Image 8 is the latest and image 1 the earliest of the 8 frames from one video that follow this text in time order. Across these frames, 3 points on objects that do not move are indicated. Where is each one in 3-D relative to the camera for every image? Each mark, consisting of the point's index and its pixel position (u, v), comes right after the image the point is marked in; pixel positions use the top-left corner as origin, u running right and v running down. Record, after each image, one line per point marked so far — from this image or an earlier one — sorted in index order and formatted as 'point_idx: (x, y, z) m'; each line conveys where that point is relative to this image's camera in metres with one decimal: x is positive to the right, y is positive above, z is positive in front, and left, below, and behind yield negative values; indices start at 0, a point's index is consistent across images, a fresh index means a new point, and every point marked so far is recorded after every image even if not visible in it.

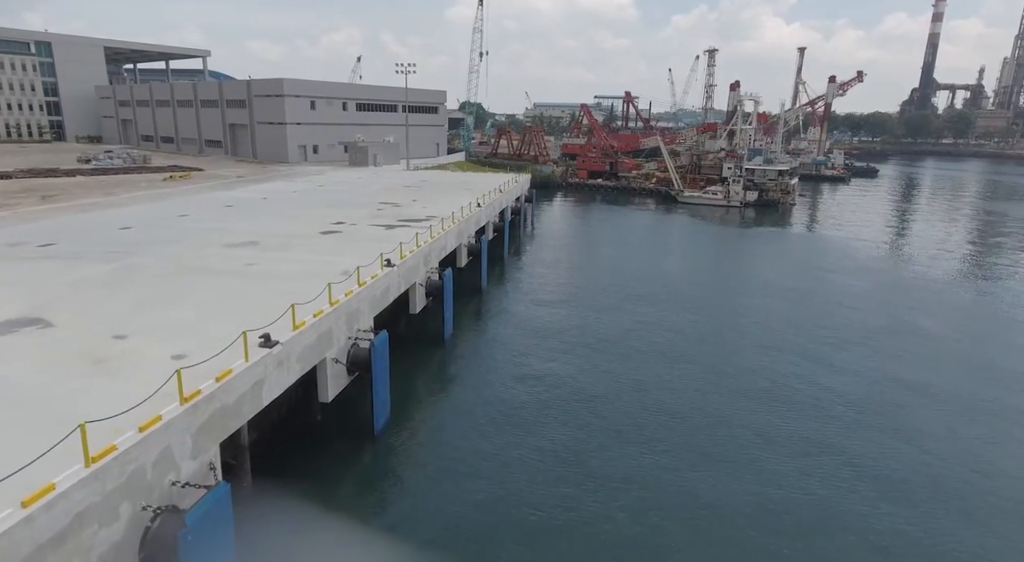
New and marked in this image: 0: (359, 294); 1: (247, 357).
0: (-2.9, -0.2, +12.2) m
1: (-3.5, -1.0, +8.6) m
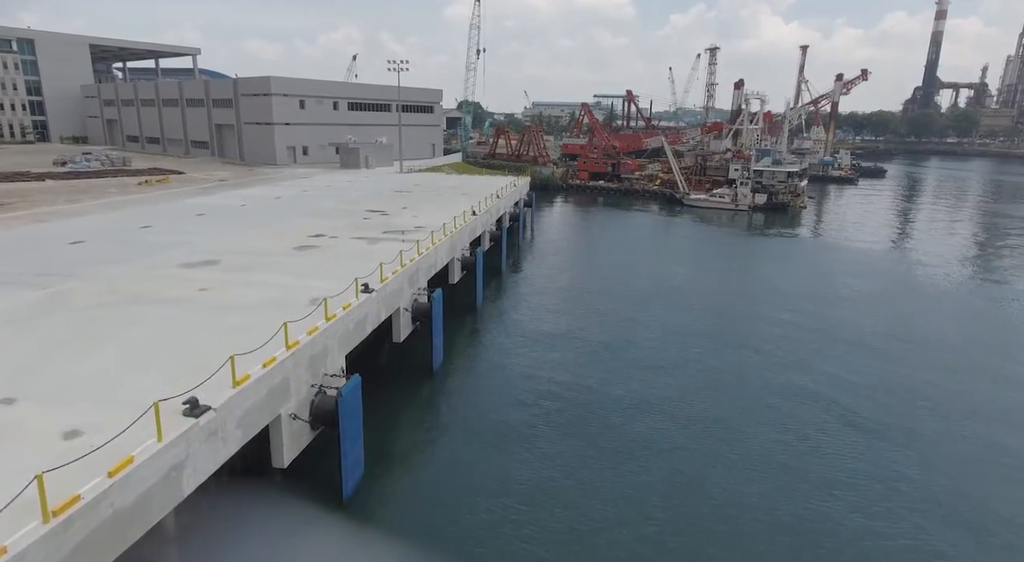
0: (-3.0, -0.8, +10.2) m
1: (-3.6, -1.6, +6.6) m
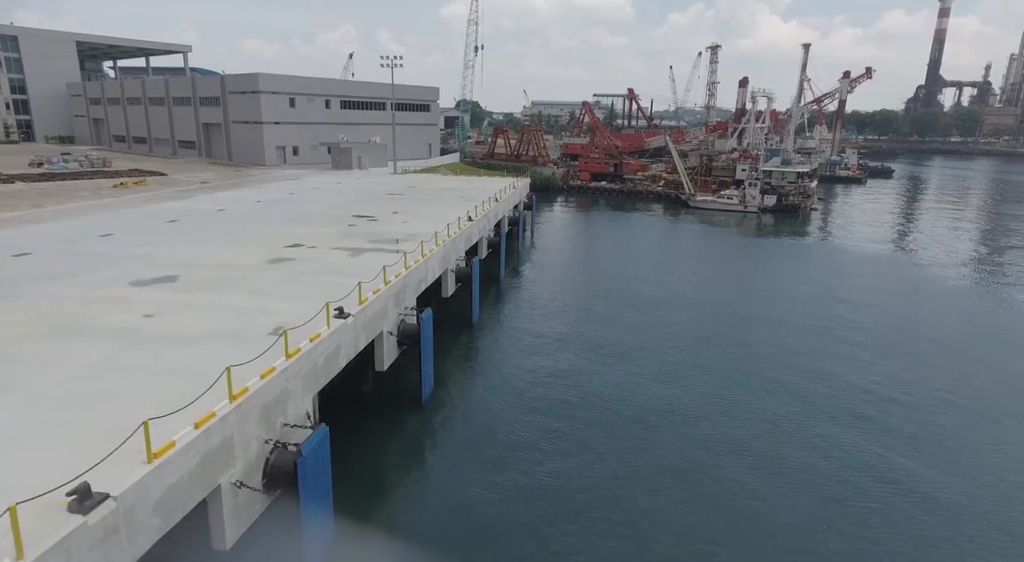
0: (-3.0, -1.2, +8.3) m
1: (-3.6, -2.0, +4.7) m
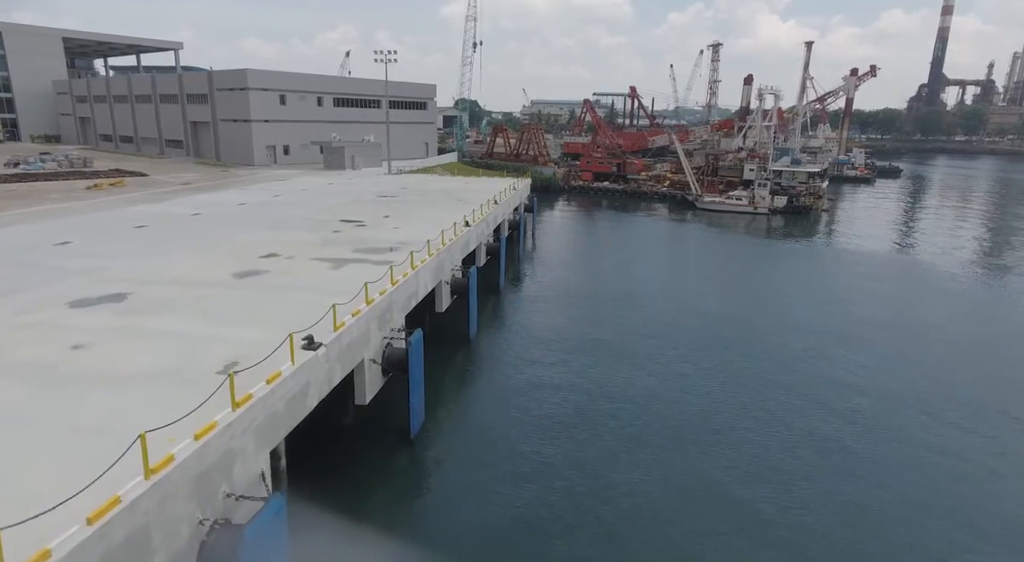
0: (-2.9, -1.5, +6.6) m
1: (-3.5, -2.3, +3.0) m
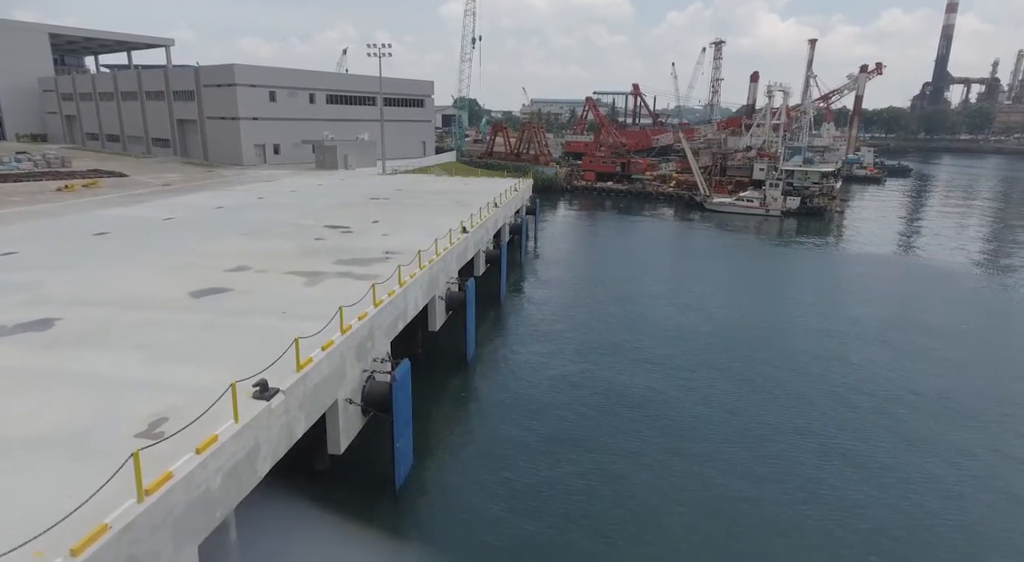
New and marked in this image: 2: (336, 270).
0: (-2.8, -1.8, +4.8) m
1: (-3.5, -2.6, +1.1) m
2: (-3.6, +0.2, +13.0) m
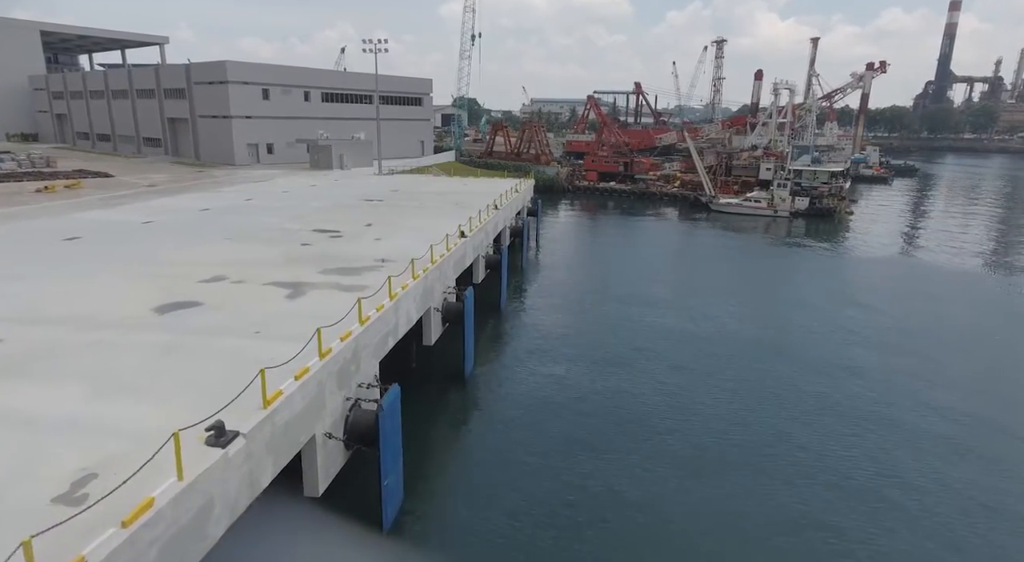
0: (-2.8, -2.1, +3.6) m
1: (-3.4, -2.9, 0.0) m
2: (-3.5, 0.0, +11.9) m
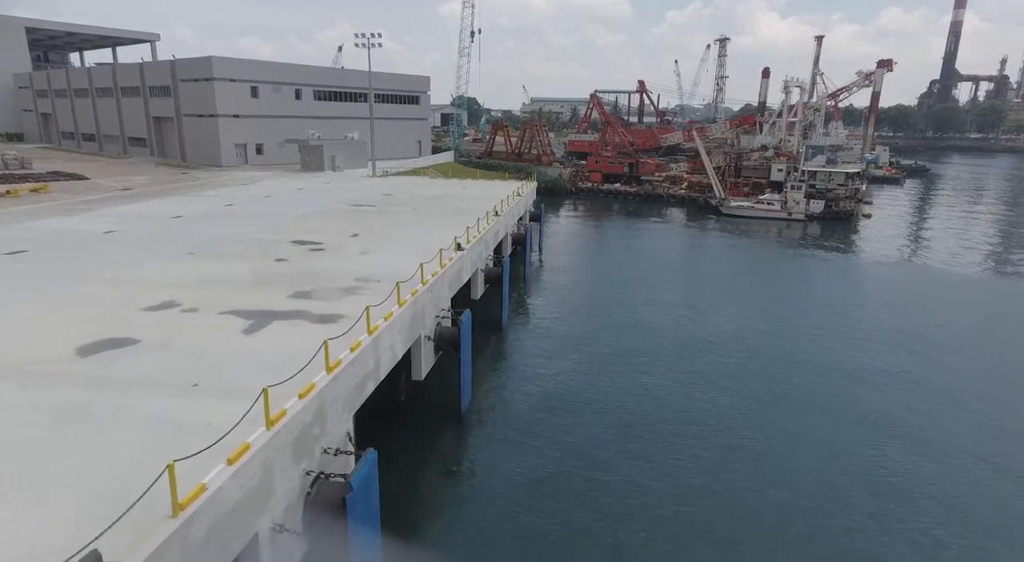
0: (-2.7, -2.5, +1.7) m
1: (-3.4, -3.3, -1.9) m
2: (-3.5, -0.4, +10.0) m
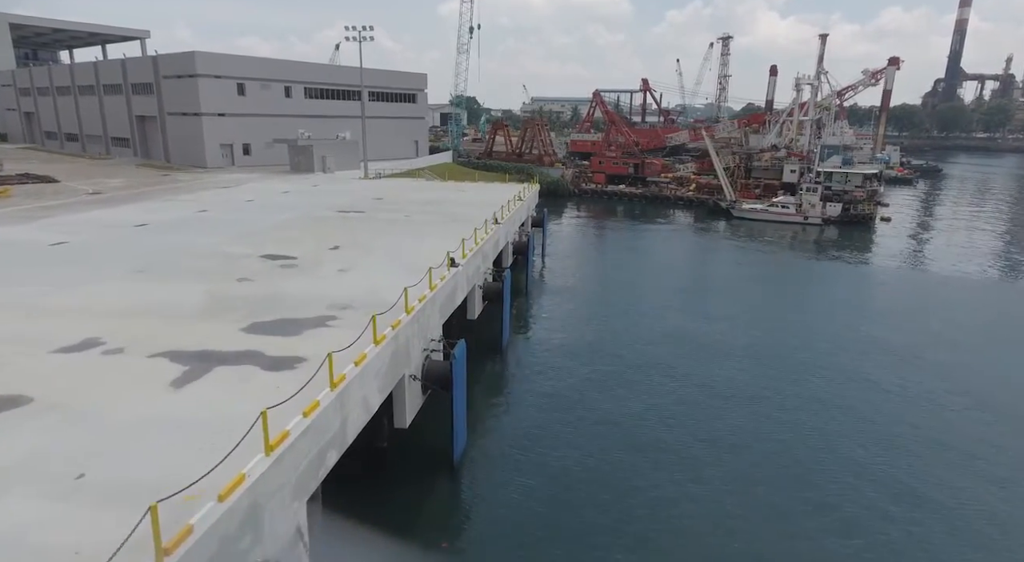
0: (-2.7, -2.9, -0.2) m
1: (-3.3, -3.7, -3.8) m
2: (-3.4, -0.8, +8.1) m
